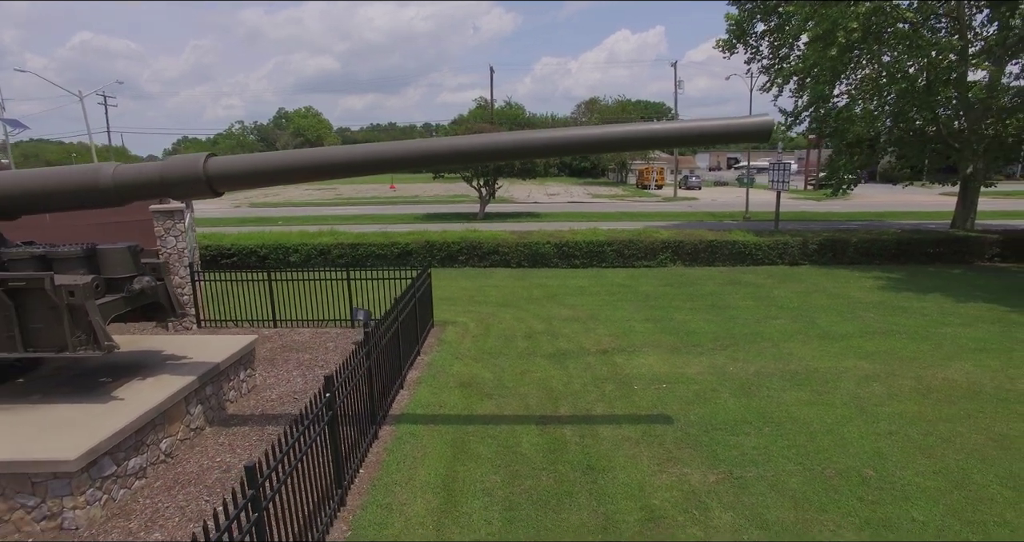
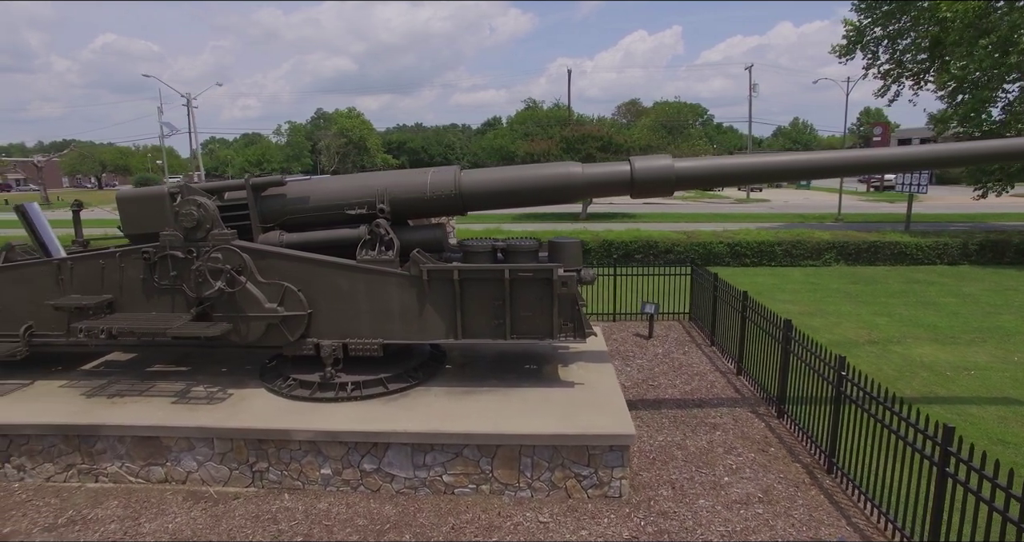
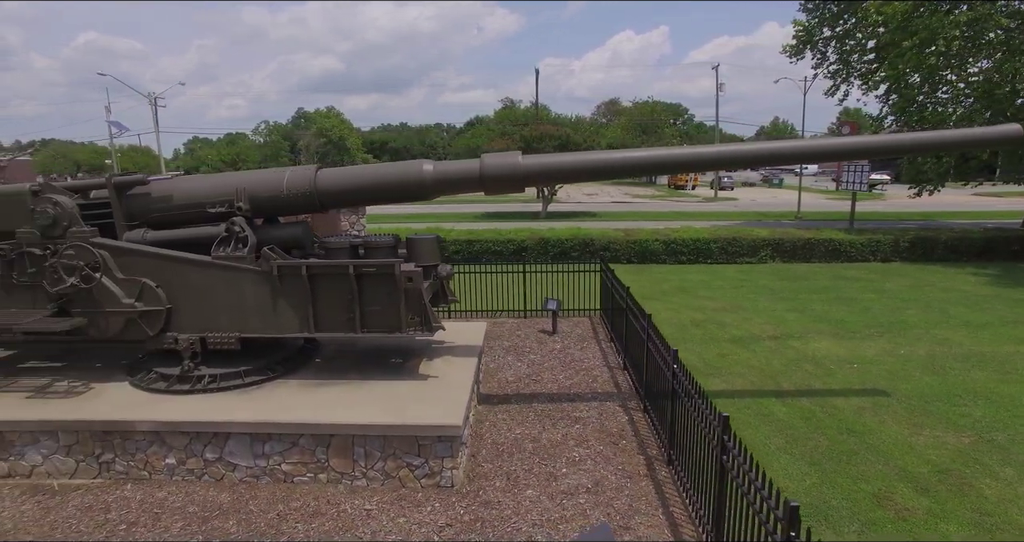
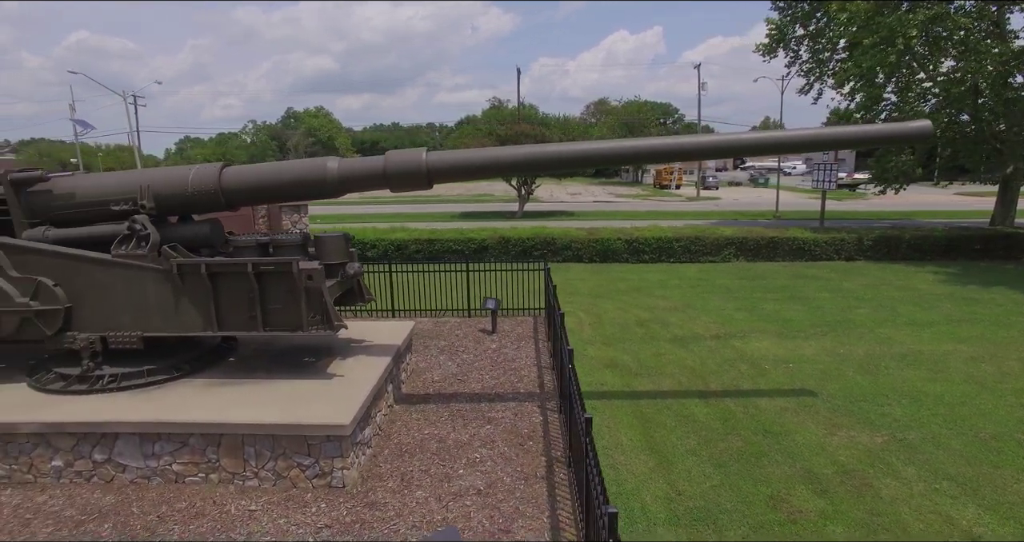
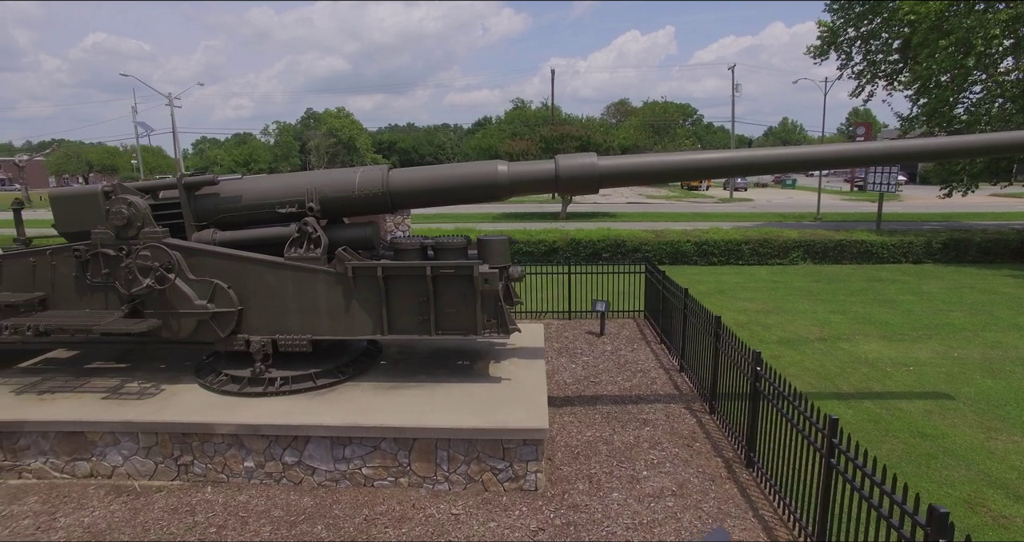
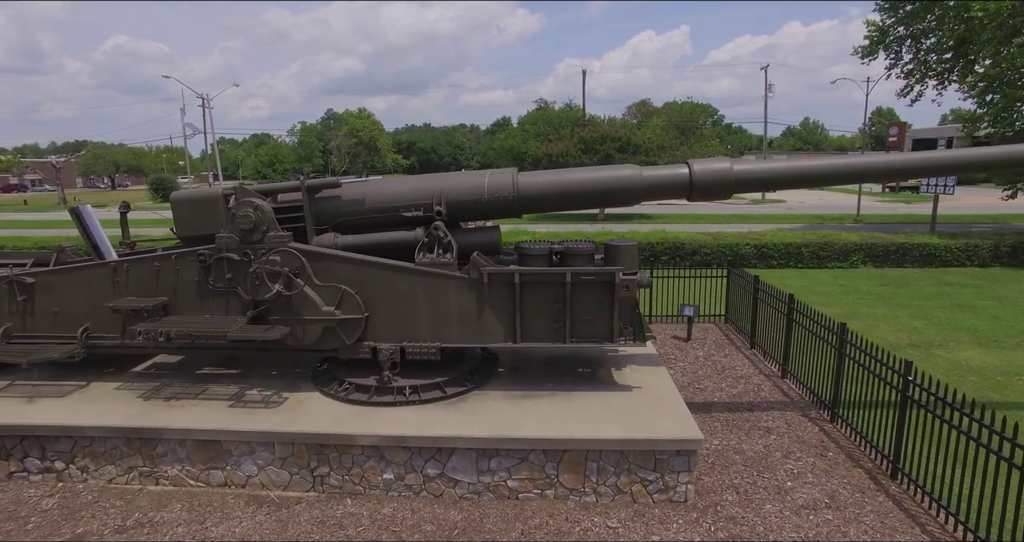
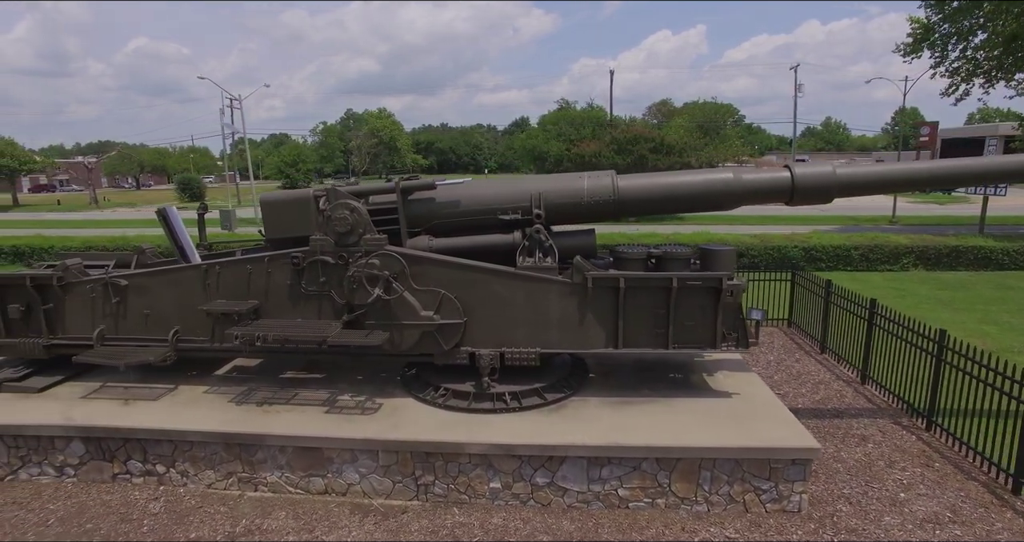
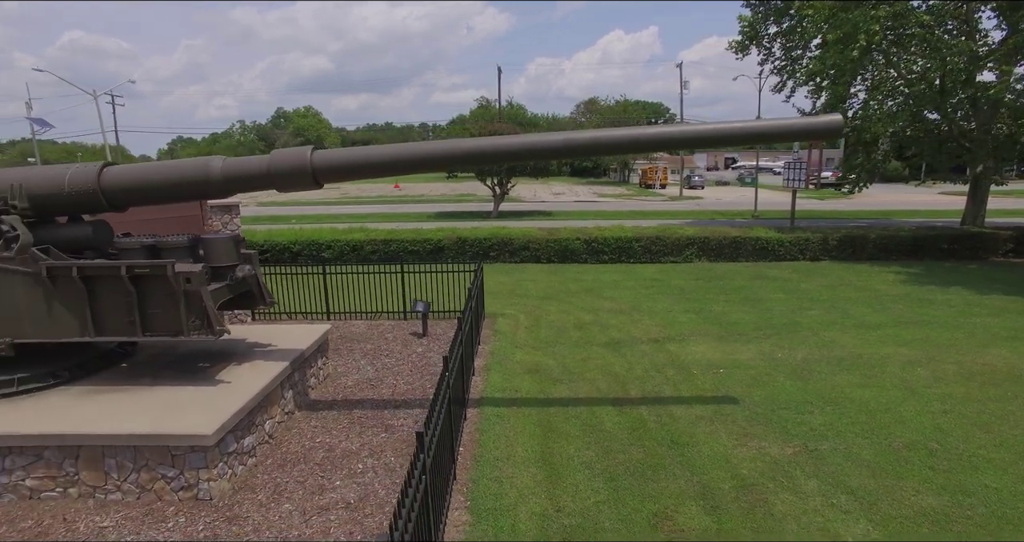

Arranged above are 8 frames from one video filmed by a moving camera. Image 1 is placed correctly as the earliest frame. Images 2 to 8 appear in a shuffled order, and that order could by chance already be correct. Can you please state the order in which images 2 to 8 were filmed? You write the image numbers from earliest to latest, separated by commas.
8, 4, 3, 5, 2, 6, 7
